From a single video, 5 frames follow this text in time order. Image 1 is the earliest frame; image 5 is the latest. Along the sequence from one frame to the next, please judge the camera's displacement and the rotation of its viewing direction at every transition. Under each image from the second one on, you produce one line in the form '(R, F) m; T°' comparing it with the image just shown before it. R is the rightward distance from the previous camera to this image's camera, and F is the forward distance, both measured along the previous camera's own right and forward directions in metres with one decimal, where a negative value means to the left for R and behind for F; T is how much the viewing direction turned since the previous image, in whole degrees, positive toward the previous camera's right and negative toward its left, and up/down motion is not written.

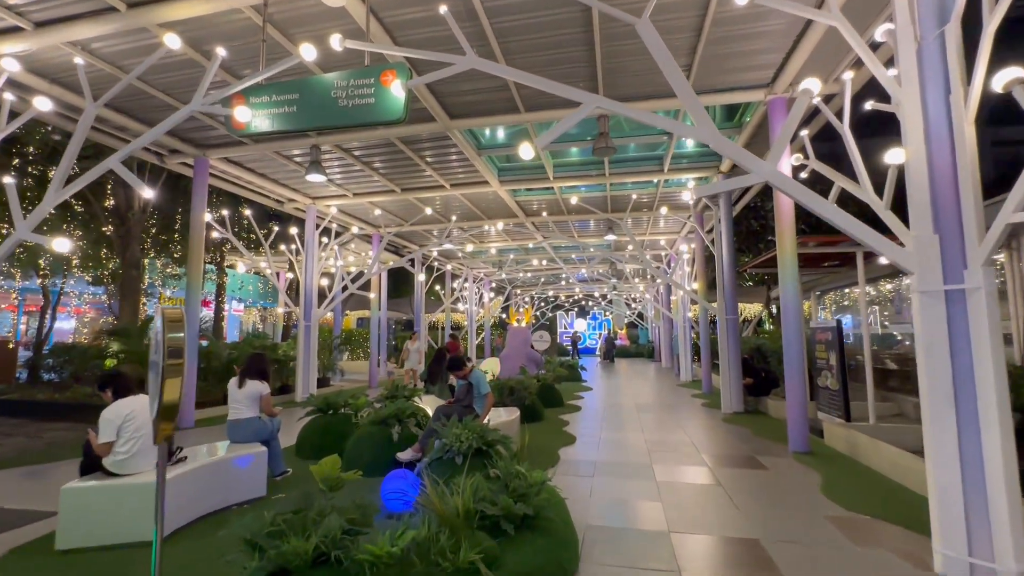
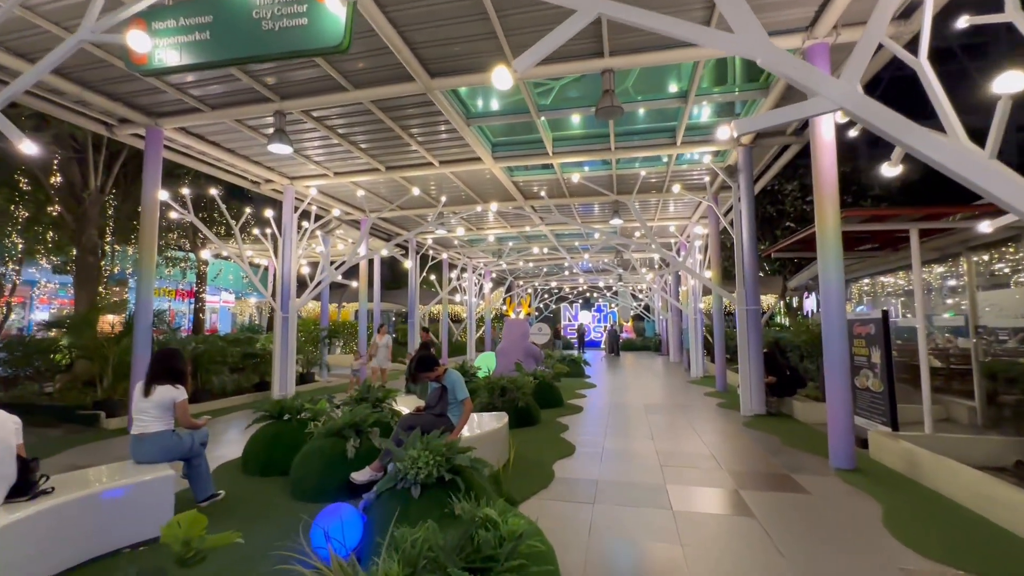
(+0.2, +1.2) m; -1°
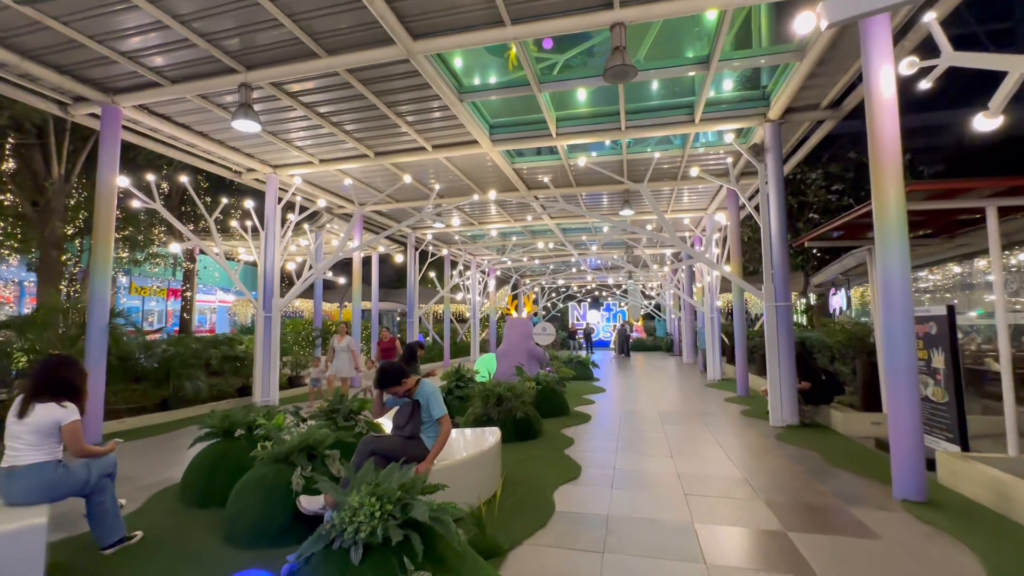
(+0.2, +1.0) m; -1°
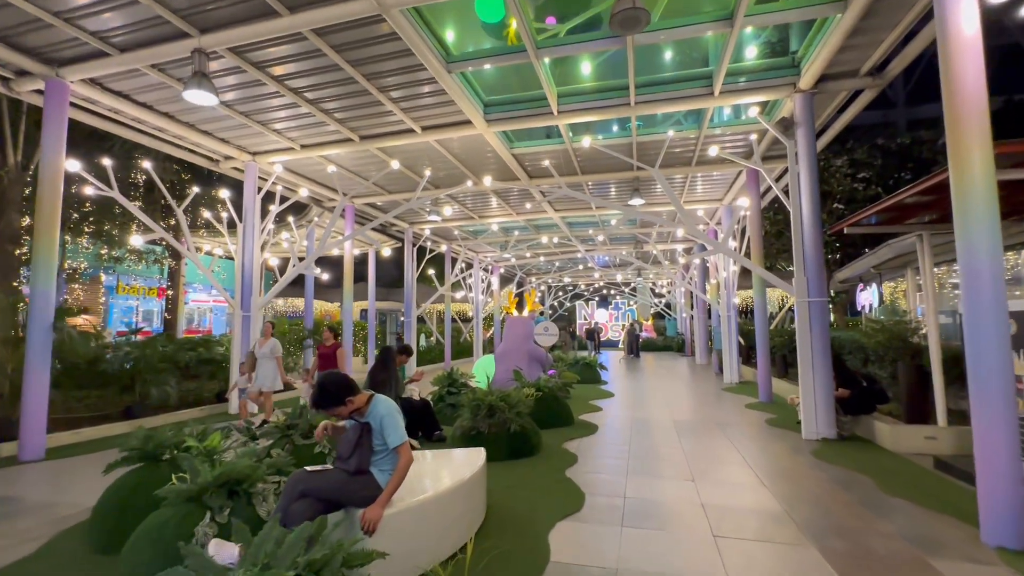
(+0.2, +1.0) m; -1°
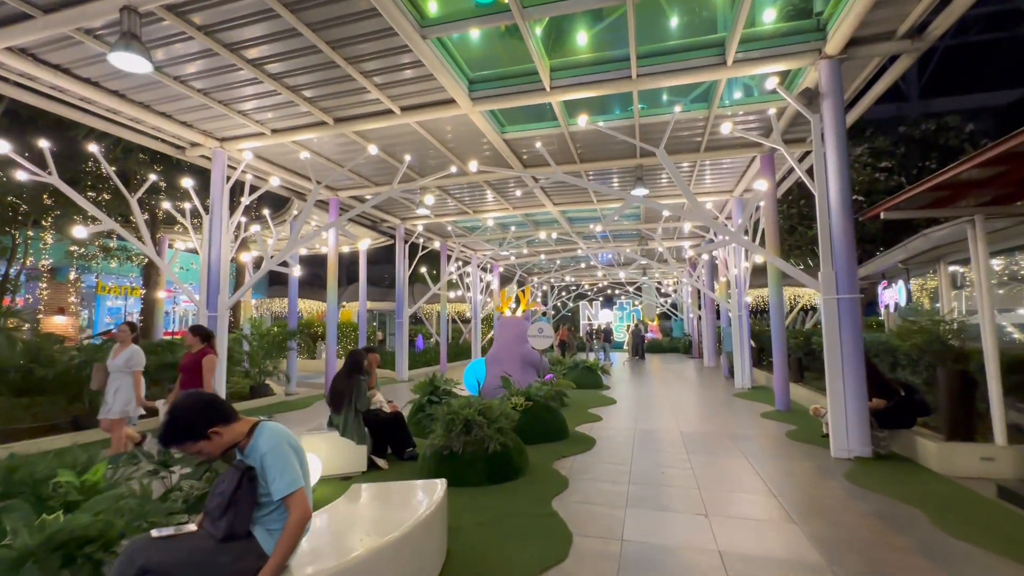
(+0.3, +0.9) m; -1°
